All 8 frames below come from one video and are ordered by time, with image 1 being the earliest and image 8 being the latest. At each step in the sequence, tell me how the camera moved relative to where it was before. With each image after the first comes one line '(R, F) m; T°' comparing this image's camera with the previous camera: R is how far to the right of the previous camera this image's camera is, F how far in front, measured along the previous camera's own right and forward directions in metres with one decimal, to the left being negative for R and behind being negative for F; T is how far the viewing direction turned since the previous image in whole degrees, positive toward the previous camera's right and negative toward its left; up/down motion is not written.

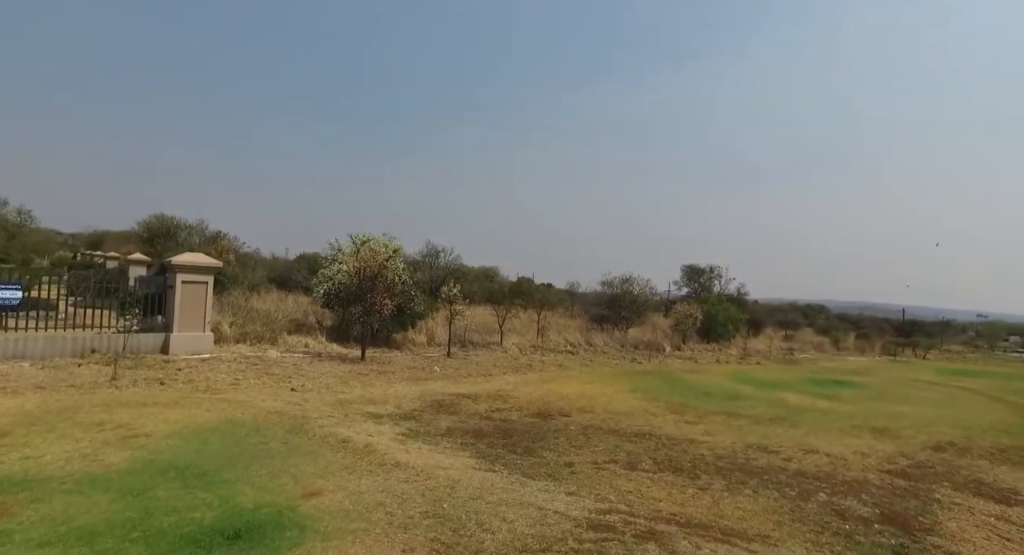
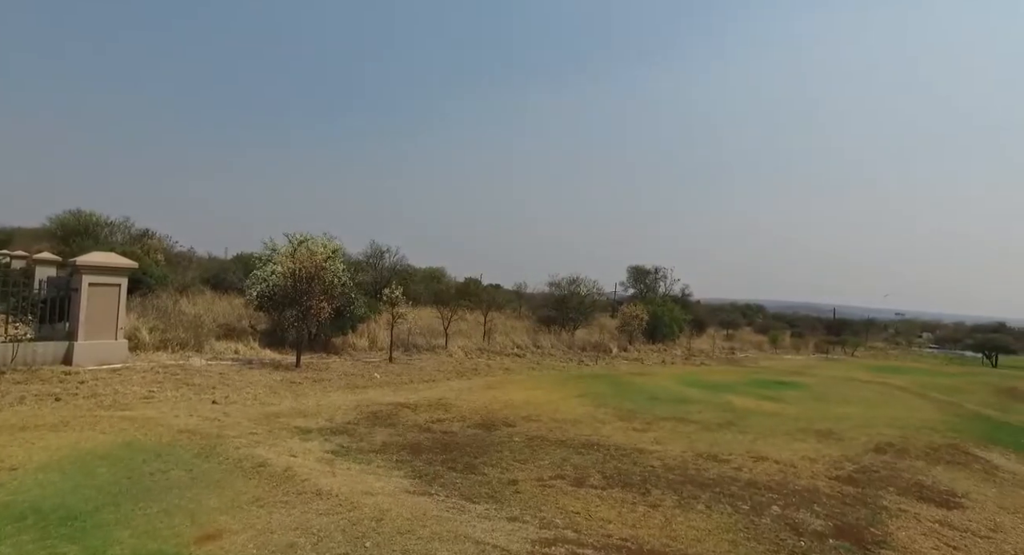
(+0.1, +0.8) m; +5°
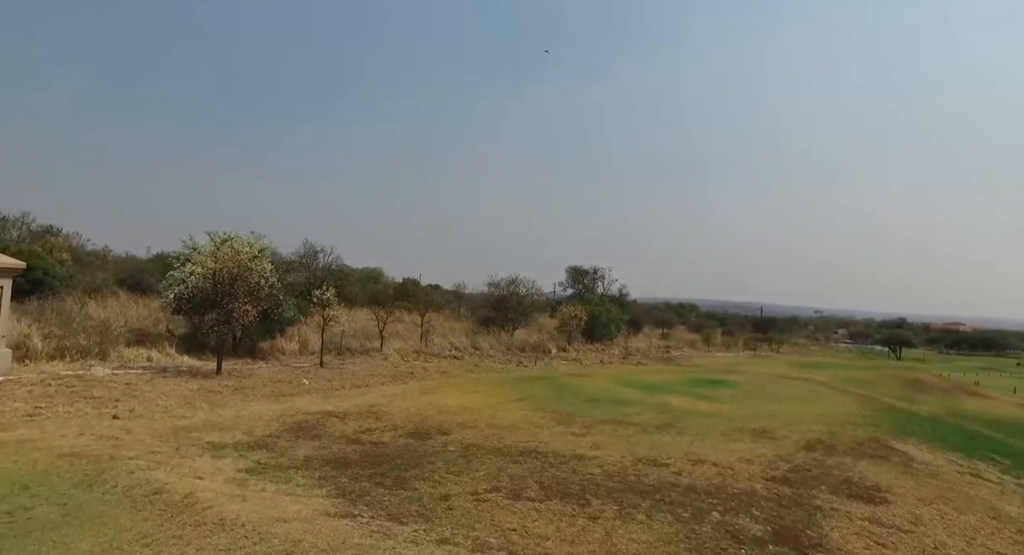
(+0.1, +0.6) m; +6°
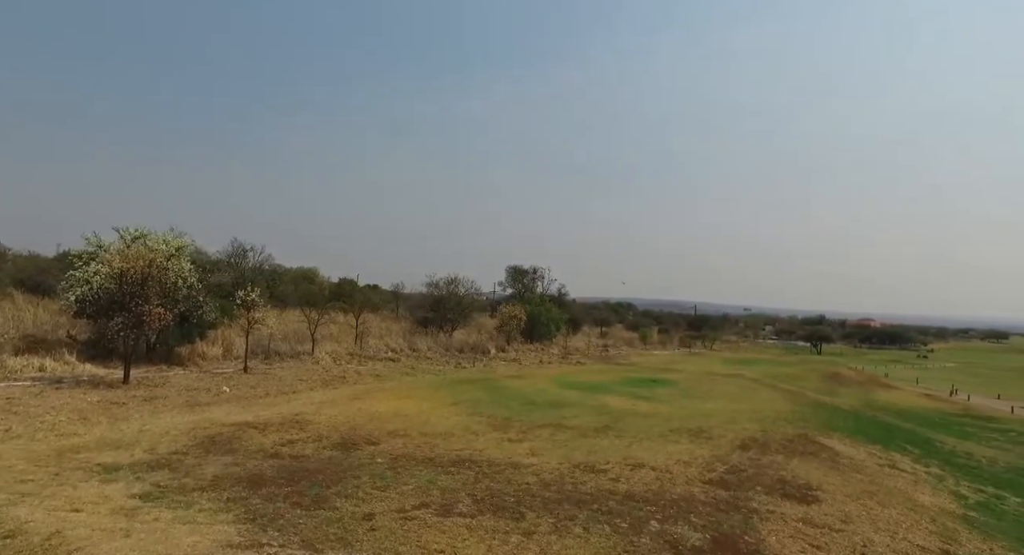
(+0.2, +0.6) m; +6°
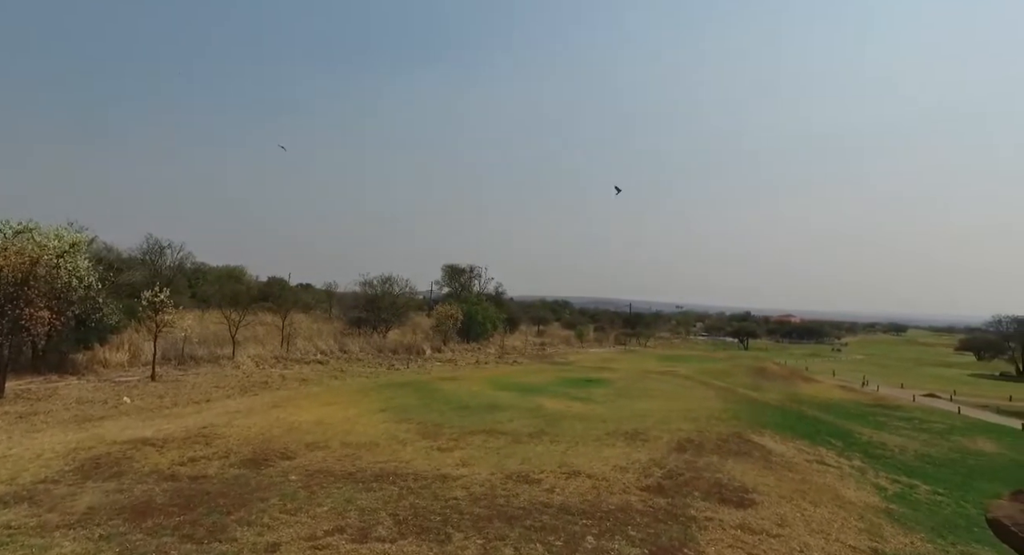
(+0.2, +0.8) m; +6°
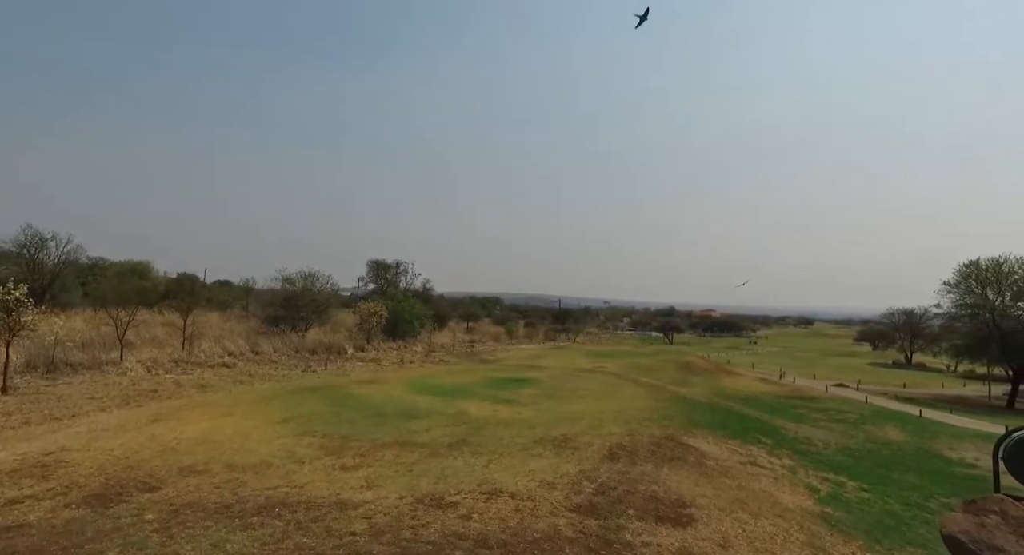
(+0.3, +1.4) m; +7°
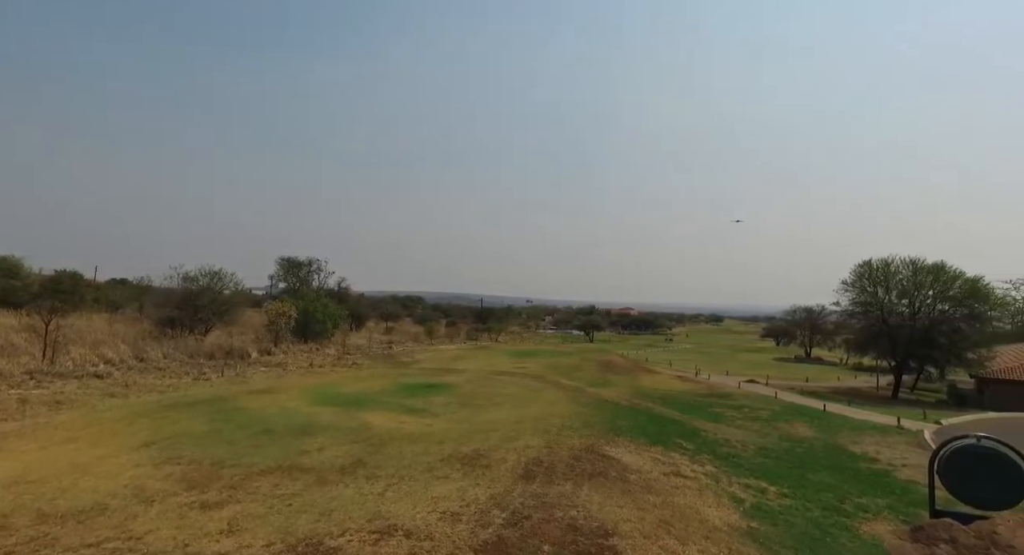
(+0.4, +1.5) m; +7°
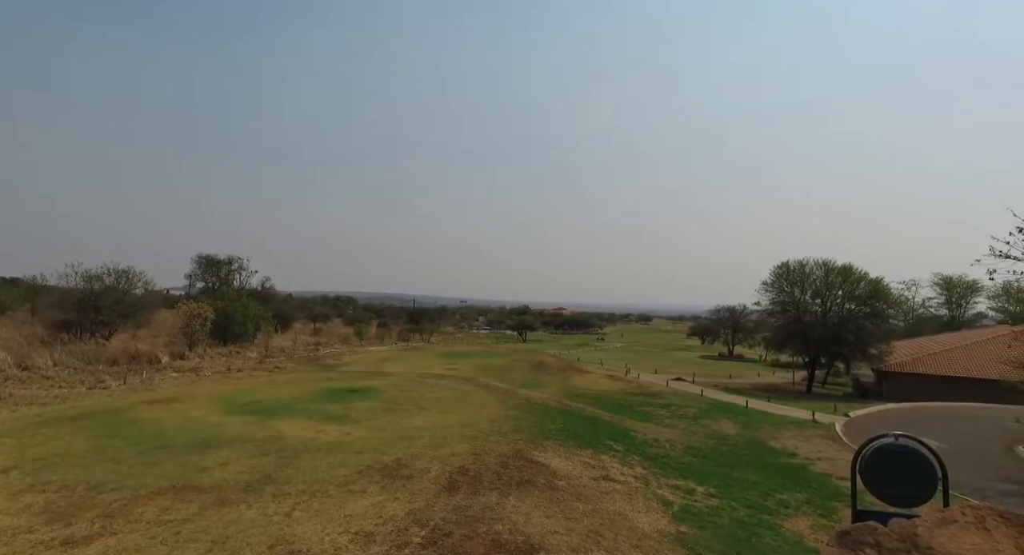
(+0.2, +0.6) m; +6°
